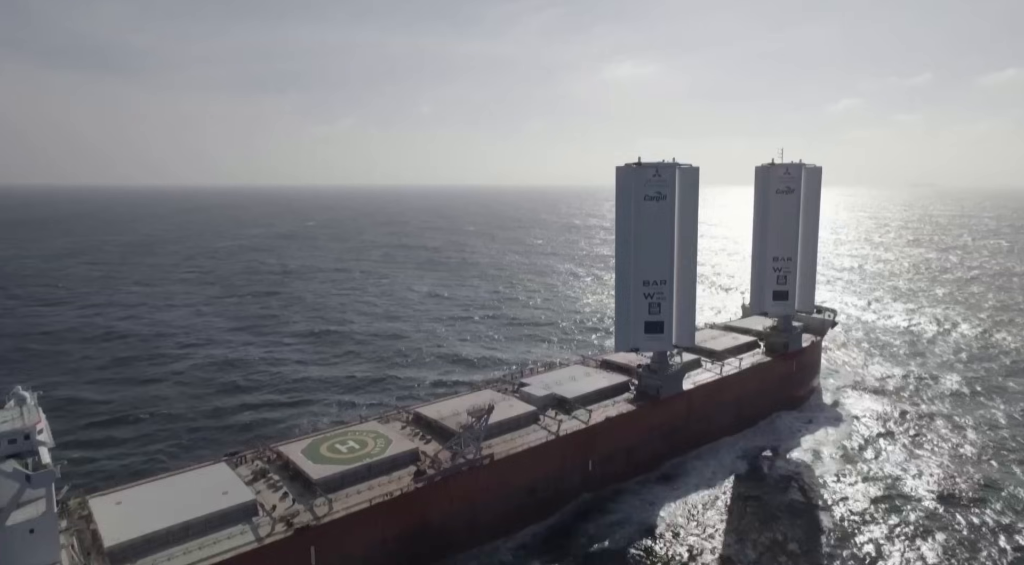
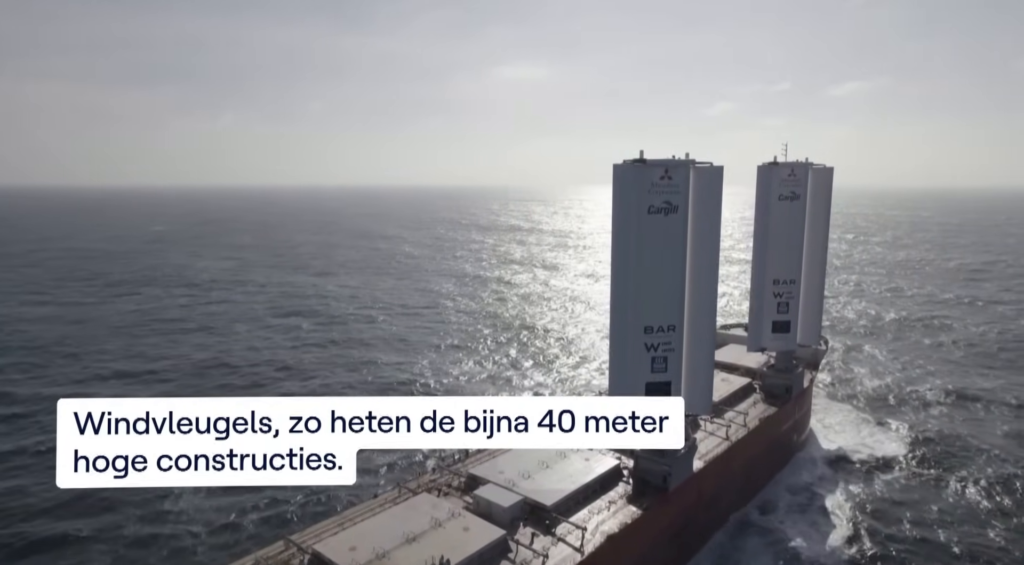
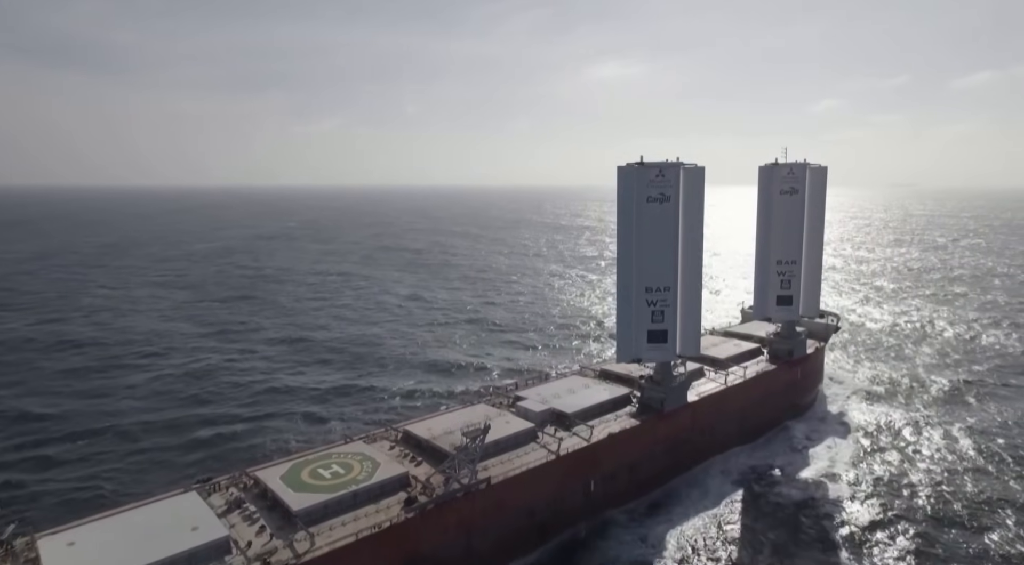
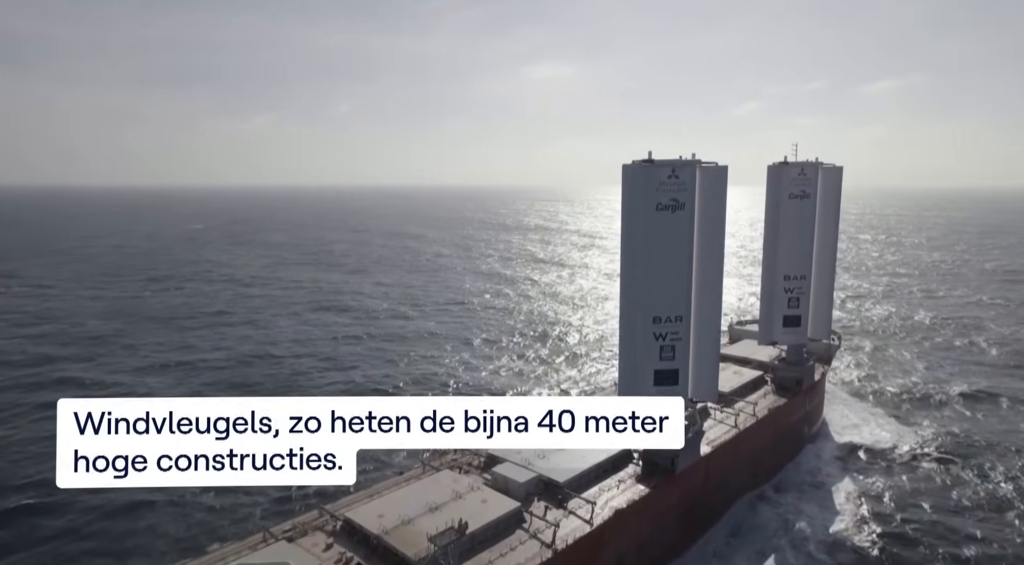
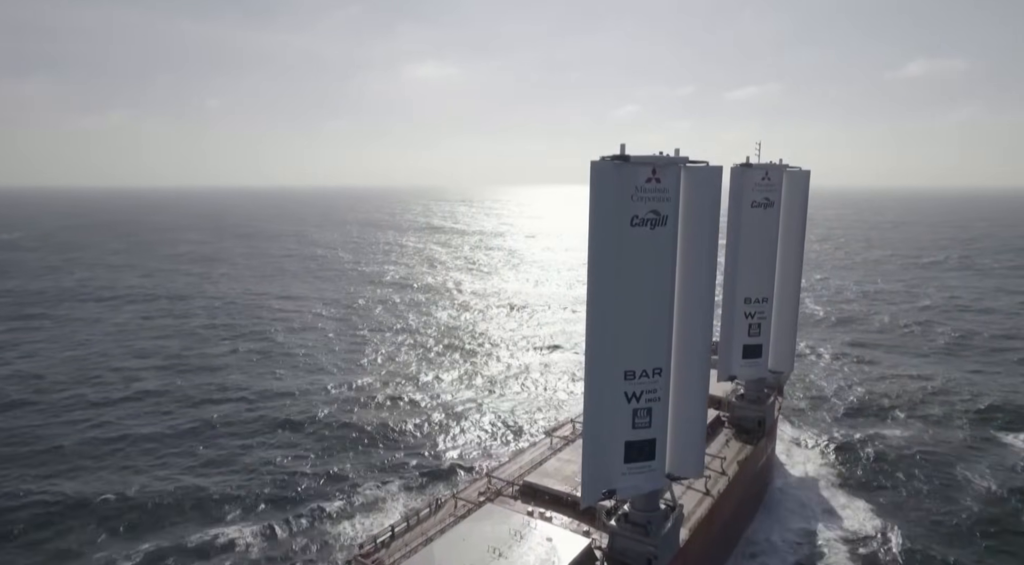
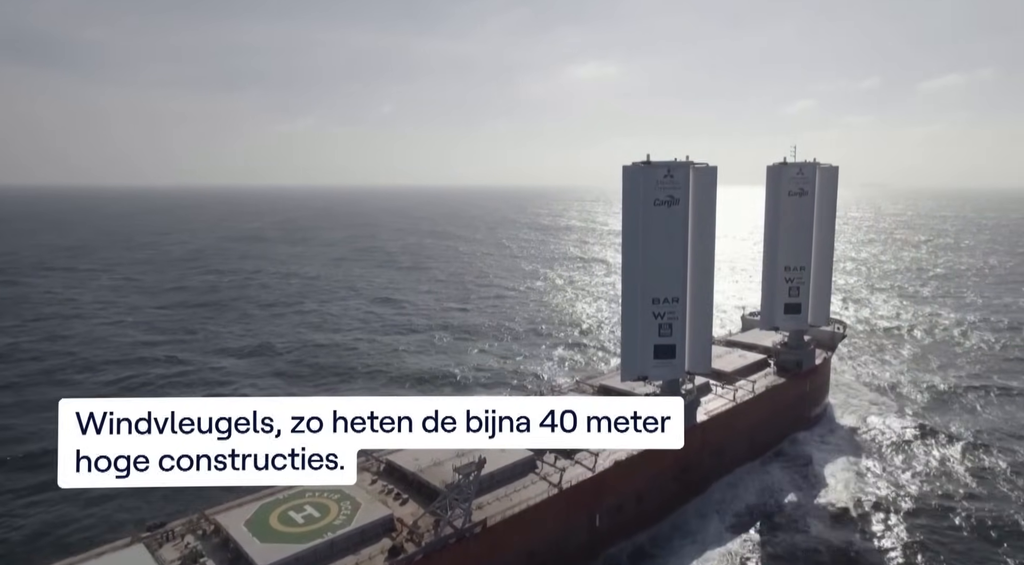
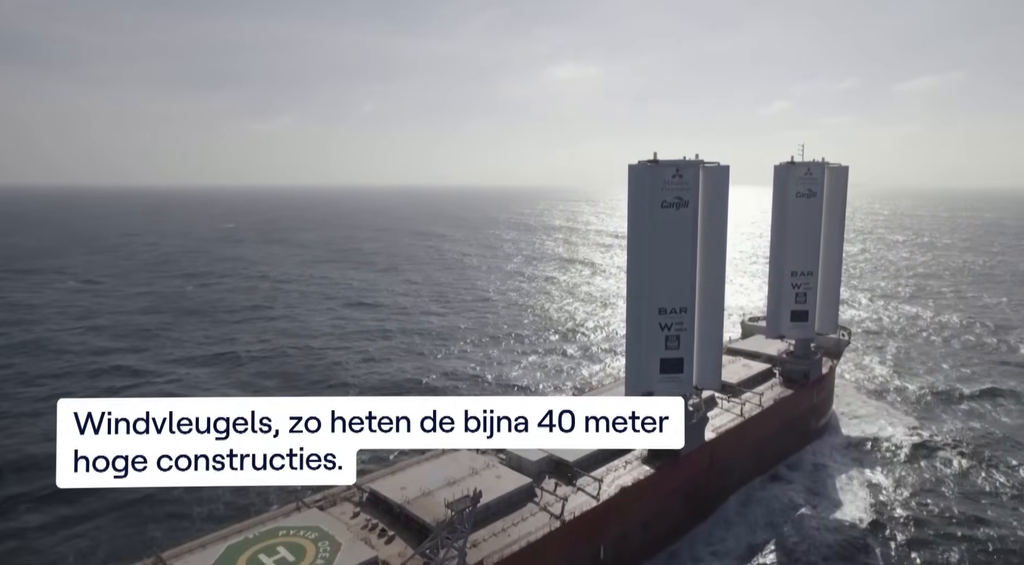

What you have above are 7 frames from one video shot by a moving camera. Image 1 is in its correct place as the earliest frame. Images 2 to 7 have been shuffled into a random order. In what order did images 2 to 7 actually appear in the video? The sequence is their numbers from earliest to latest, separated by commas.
3, 6, 7, 4, 2, 5
